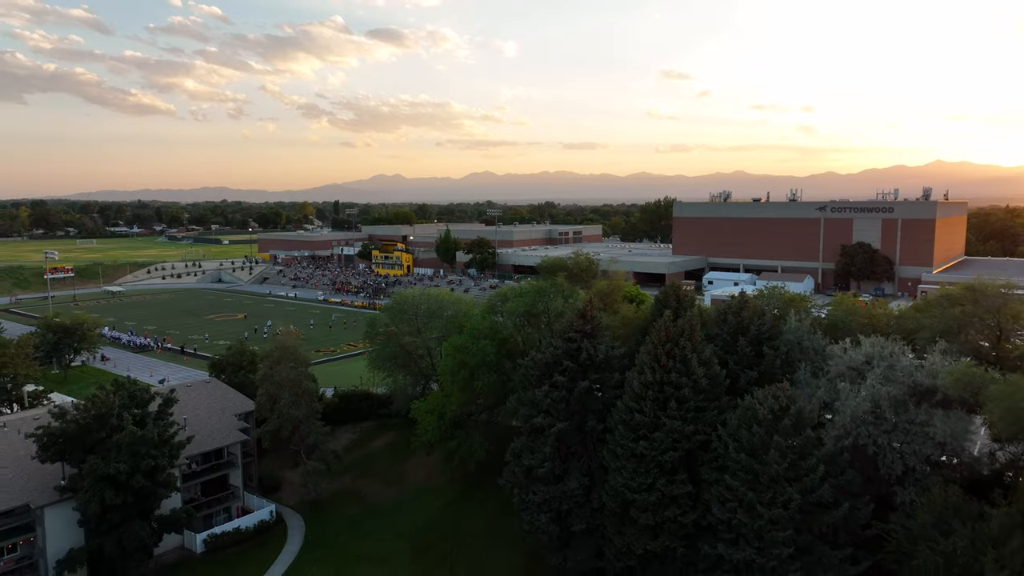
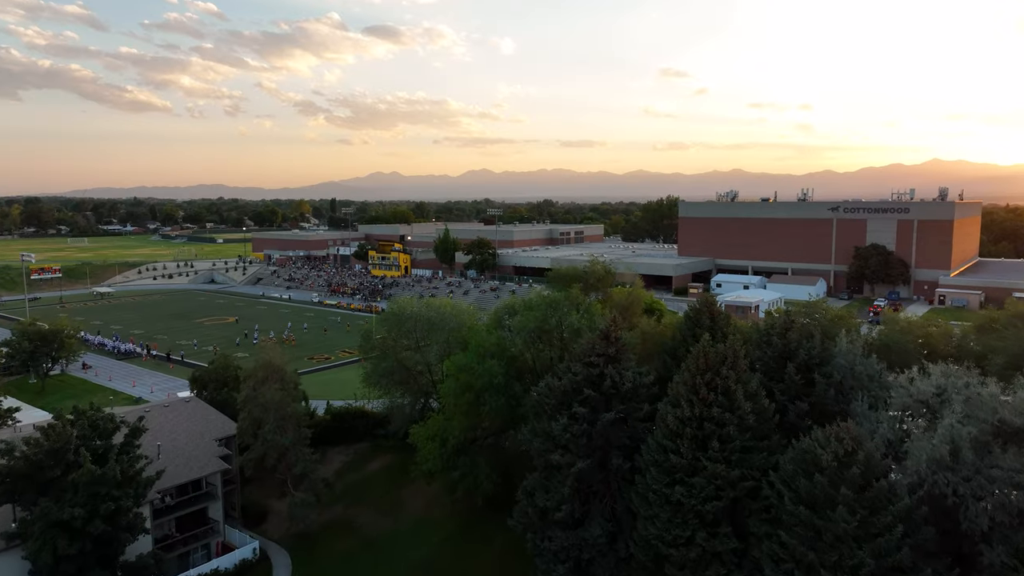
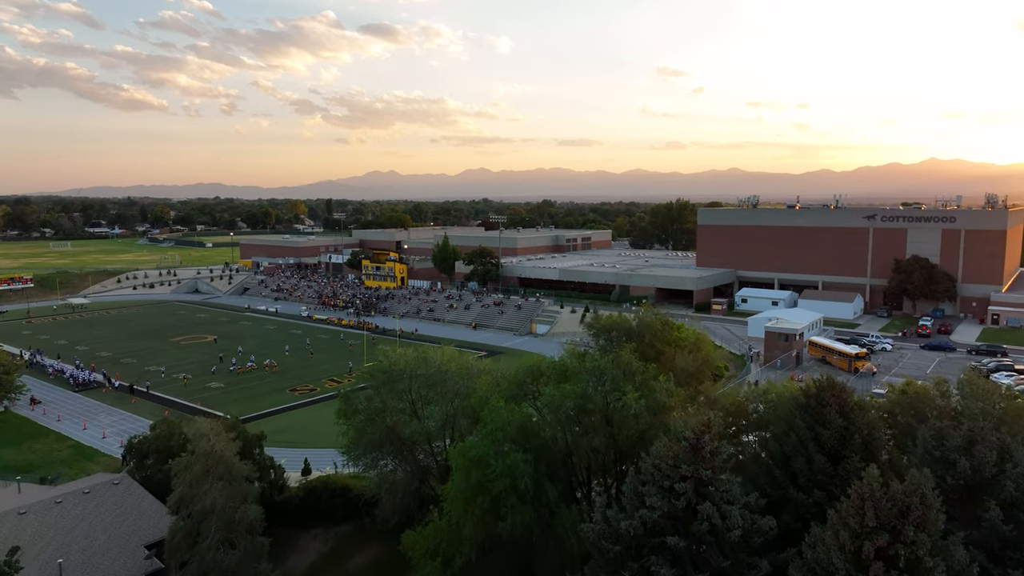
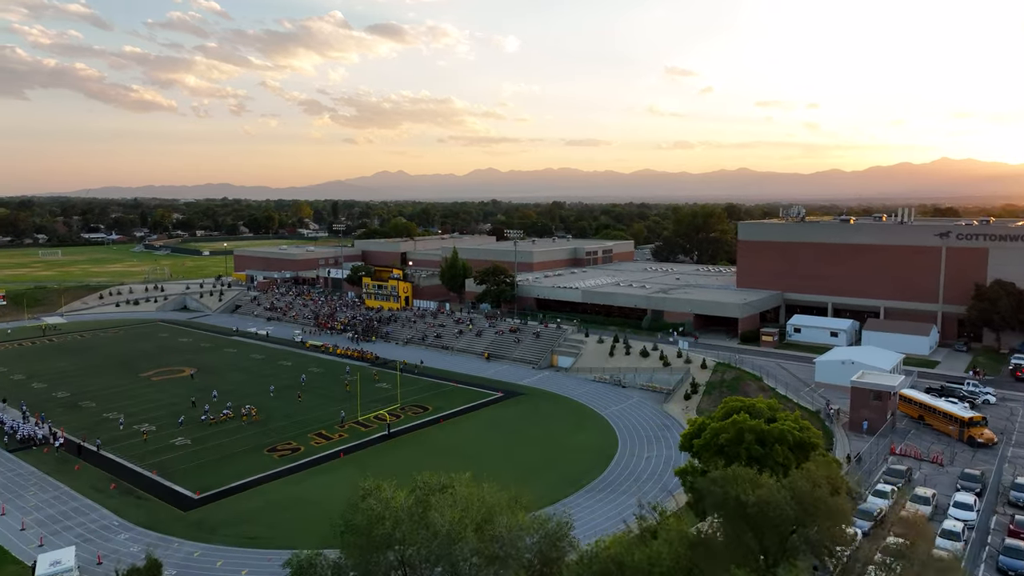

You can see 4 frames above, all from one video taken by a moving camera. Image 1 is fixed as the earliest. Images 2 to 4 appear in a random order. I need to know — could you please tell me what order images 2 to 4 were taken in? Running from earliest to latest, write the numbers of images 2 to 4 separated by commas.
2, 3, 4
